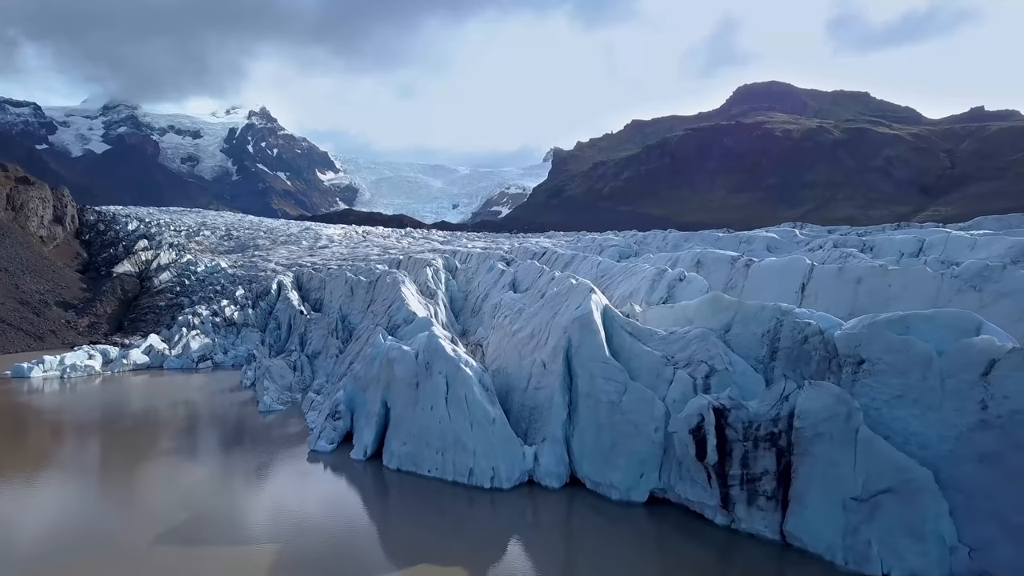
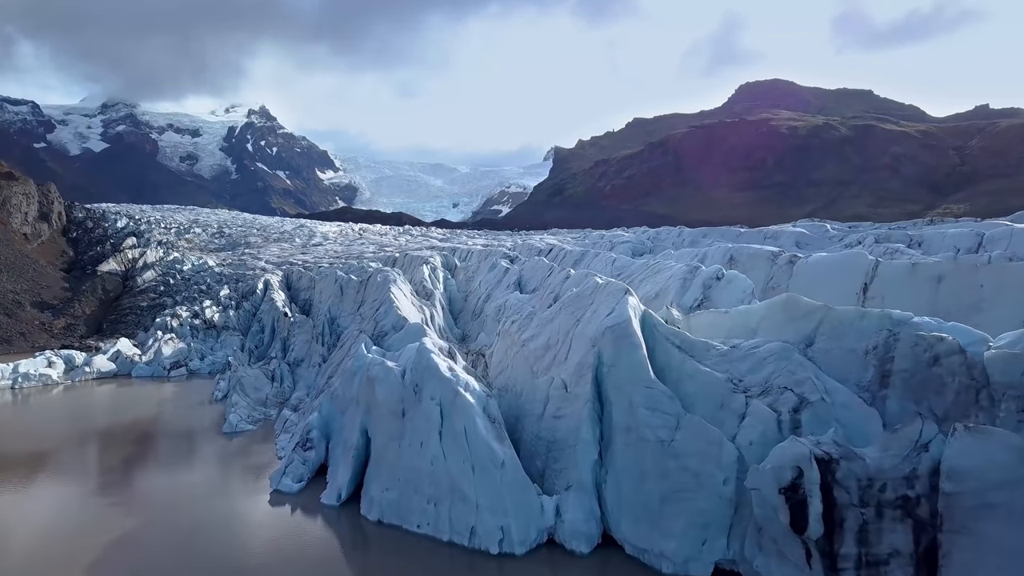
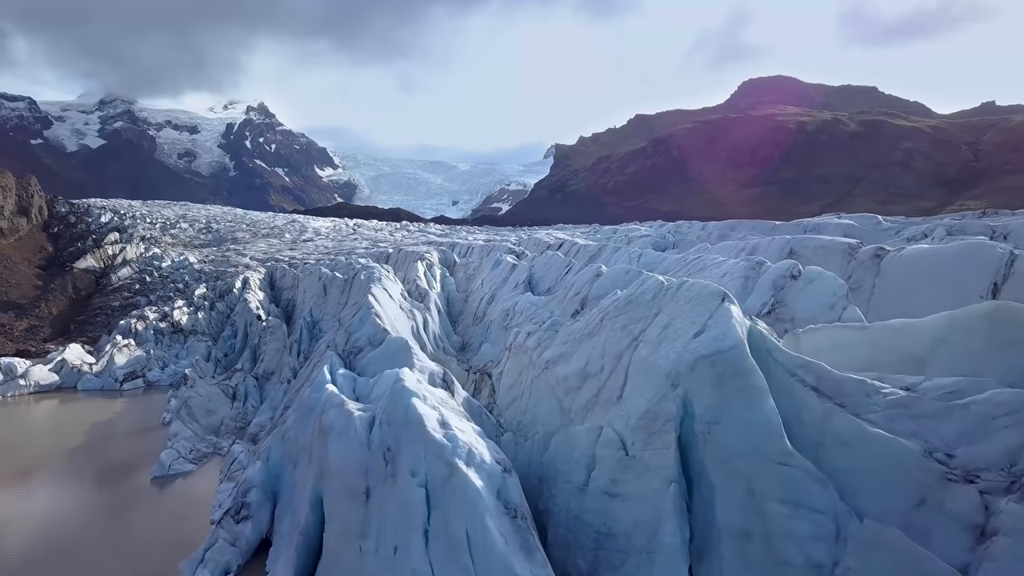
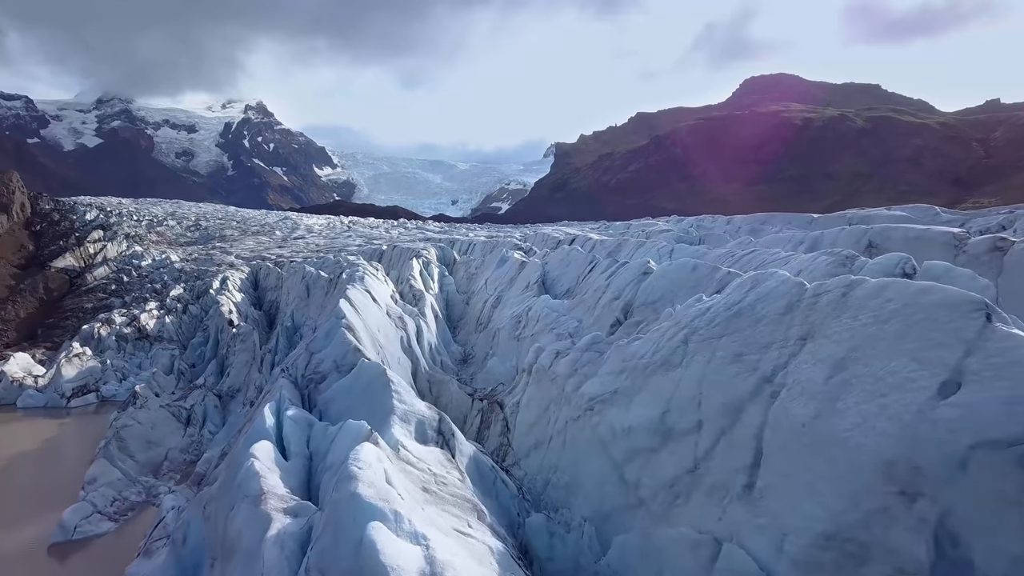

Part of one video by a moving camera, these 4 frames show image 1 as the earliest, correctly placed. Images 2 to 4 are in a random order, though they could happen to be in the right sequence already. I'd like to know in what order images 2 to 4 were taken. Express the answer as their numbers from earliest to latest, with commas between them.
2, 3, 4
